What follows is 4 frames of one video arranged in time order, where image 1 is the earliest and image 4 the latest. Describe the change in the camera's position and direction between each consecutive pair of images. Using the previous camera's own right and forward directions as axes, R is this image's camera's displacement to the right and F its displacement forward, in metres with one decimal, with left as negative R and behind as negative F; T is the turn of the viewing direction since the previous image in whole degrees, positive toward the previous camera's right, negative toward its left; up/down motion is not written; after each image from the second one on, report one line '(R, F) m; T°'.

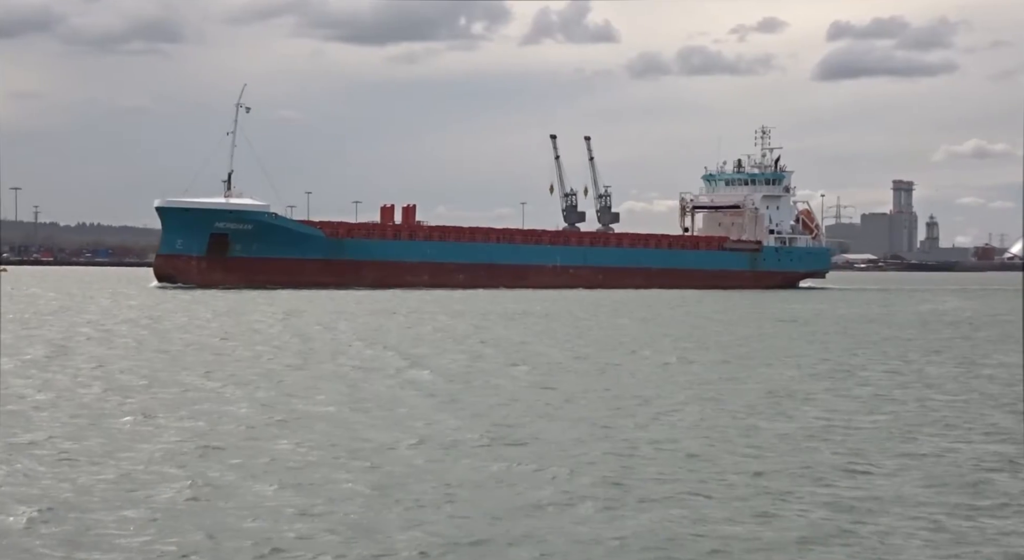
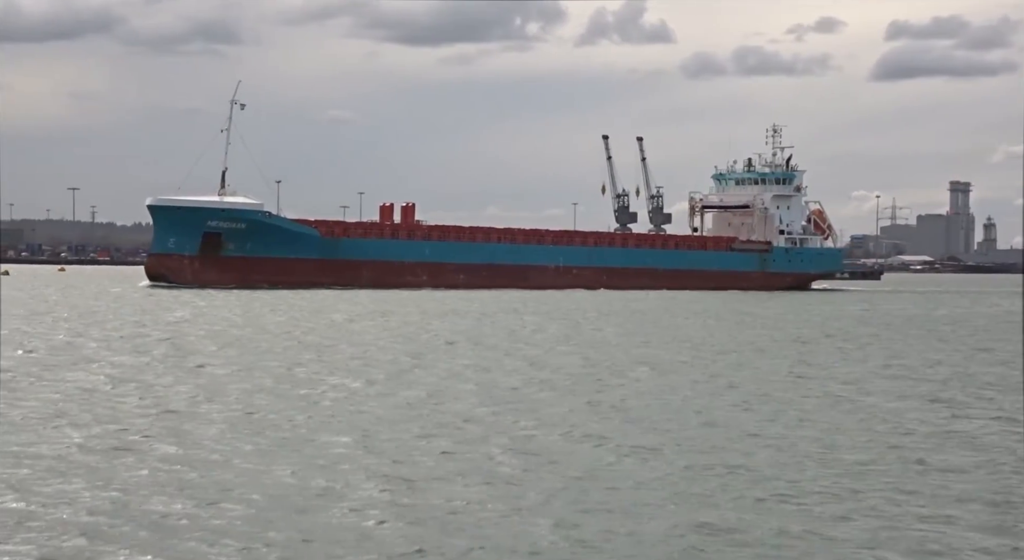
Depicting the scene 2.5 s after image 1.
(+1.2, +0.5) m; -2°
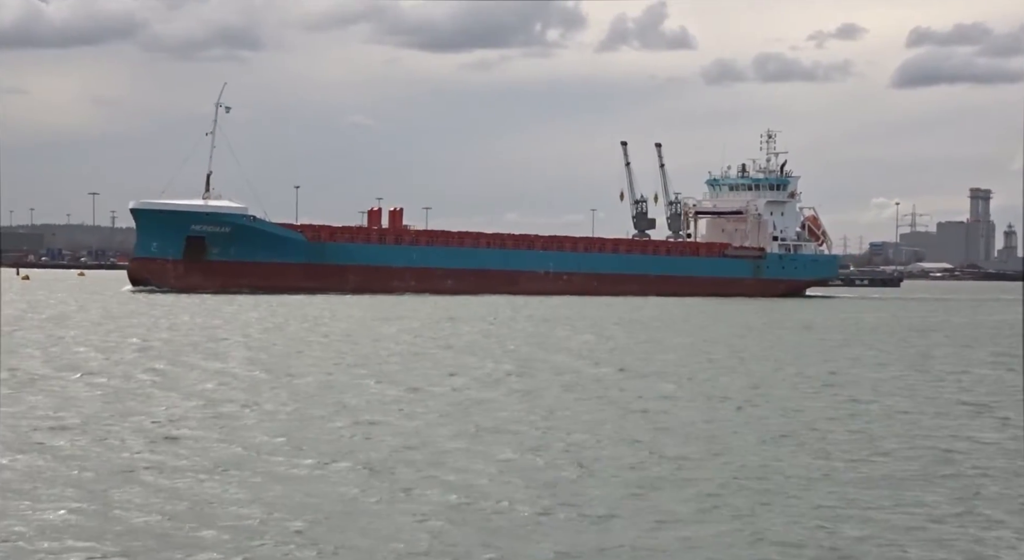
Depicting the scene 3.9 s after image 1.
(+0.7, +0.3) m; -1°
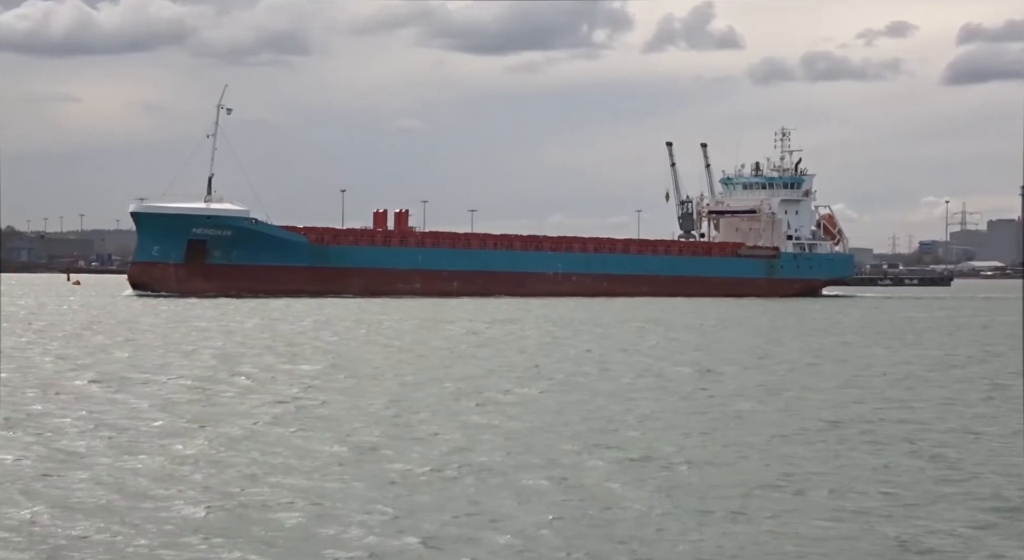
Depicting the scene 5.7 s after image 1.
(+0.9, +0.4) m; -2°
